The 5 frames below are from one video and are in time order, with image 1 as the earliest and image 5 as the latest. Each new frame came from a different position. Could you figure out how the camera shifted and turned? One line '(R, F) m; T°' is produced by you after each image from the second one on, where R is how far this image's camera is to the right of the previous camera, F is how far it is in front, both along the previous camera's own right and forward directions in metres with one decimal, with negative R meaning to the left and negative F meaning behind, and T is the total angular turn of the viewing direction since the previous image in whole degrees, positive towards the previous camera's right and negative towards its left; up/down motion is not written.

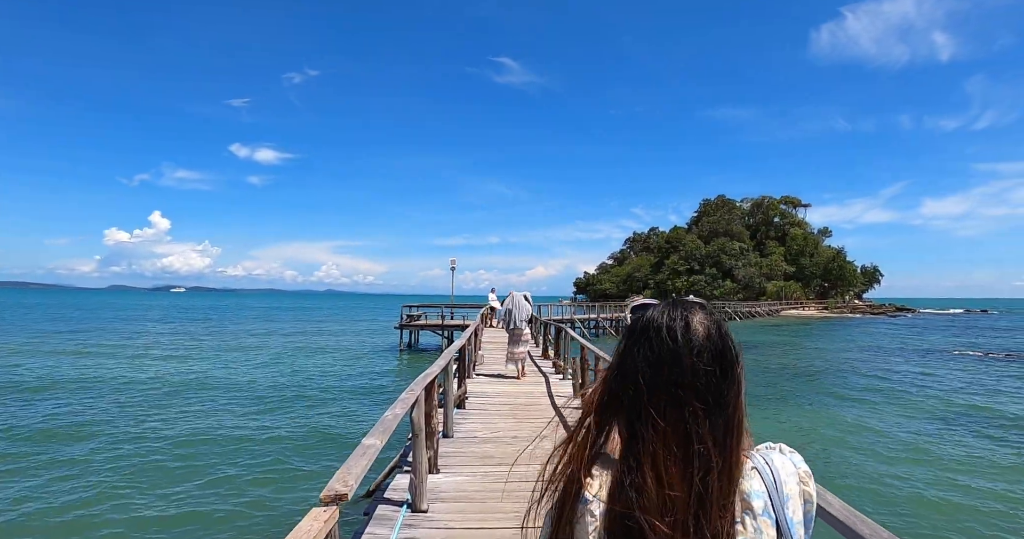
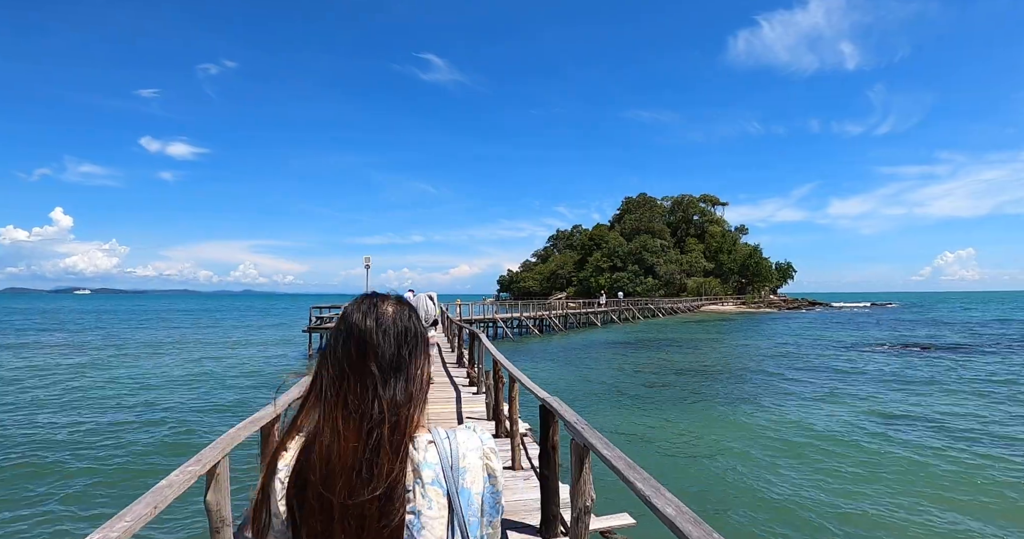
(+0.2, +1.6) m; +7°
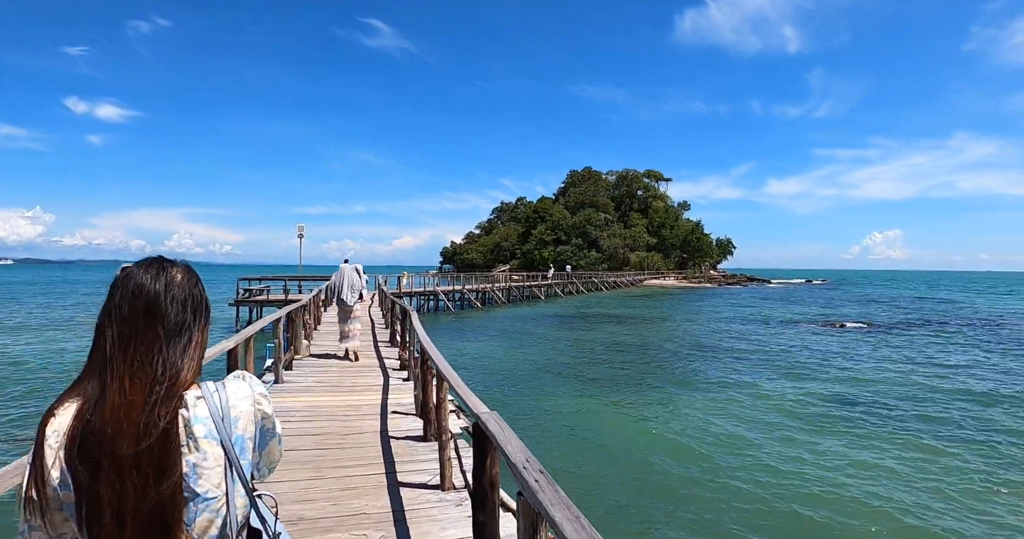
(+0.1, +0.9) m; +5°
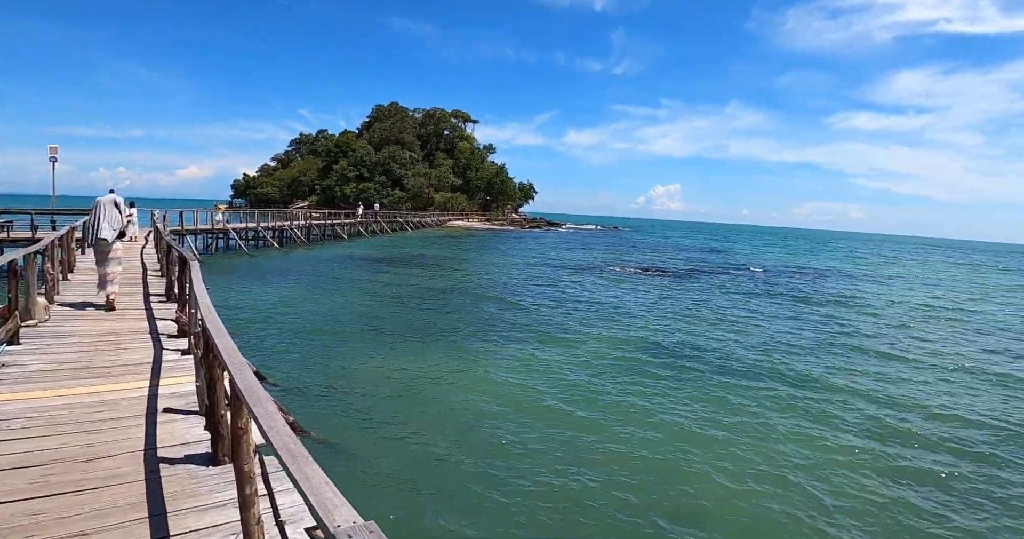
(-0.1, +1.0) m; +18°
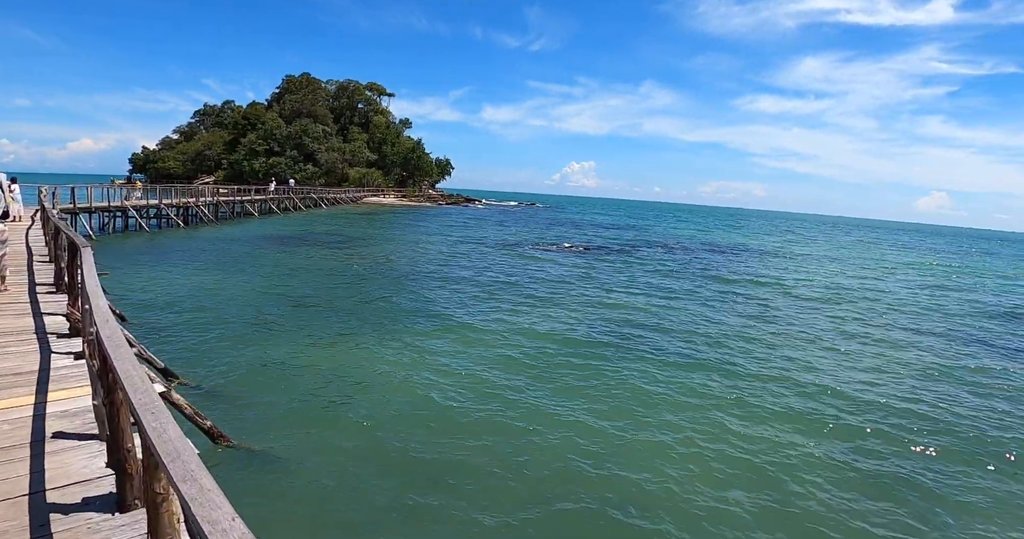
(-0.2, +0.4) m; +7°
